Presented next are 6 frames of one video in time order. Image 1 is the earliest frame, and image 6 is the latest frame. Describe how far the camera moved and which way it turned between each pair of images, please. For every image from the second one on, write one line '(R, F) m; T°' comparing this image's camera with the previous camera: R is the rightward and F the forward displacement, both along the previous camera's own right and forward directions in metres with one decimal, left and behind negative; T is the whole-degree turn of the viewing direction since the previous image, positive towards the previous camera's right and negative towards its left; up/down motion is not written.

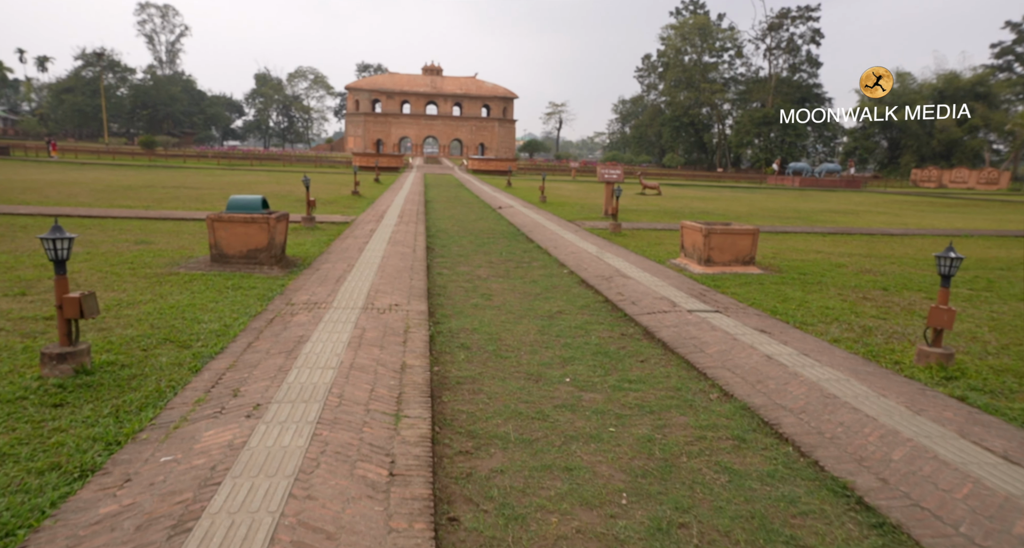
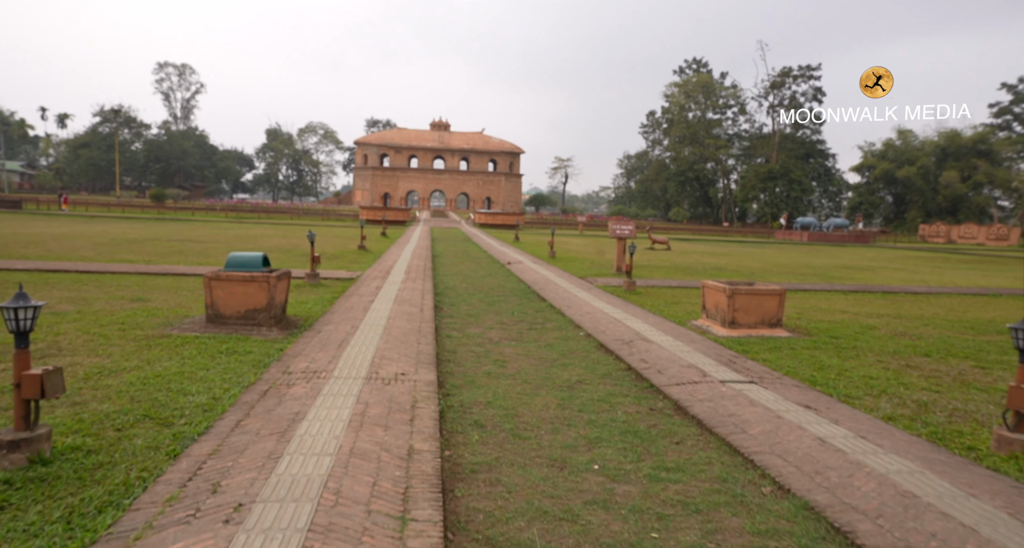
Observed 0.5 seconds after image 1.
(-0.1, +0.4) m; 0°
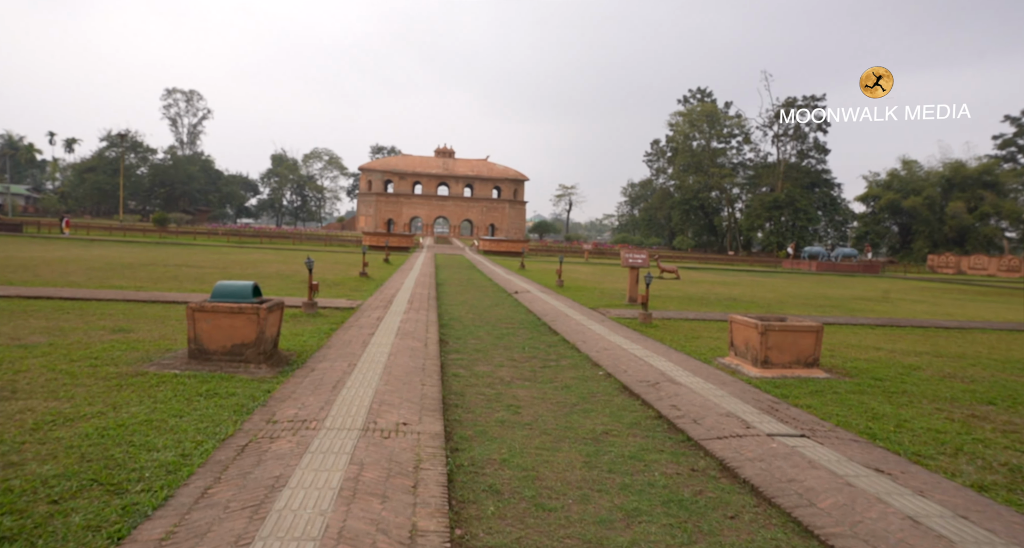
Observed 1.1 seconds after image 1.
(-0.1, +0.5) m; 0°
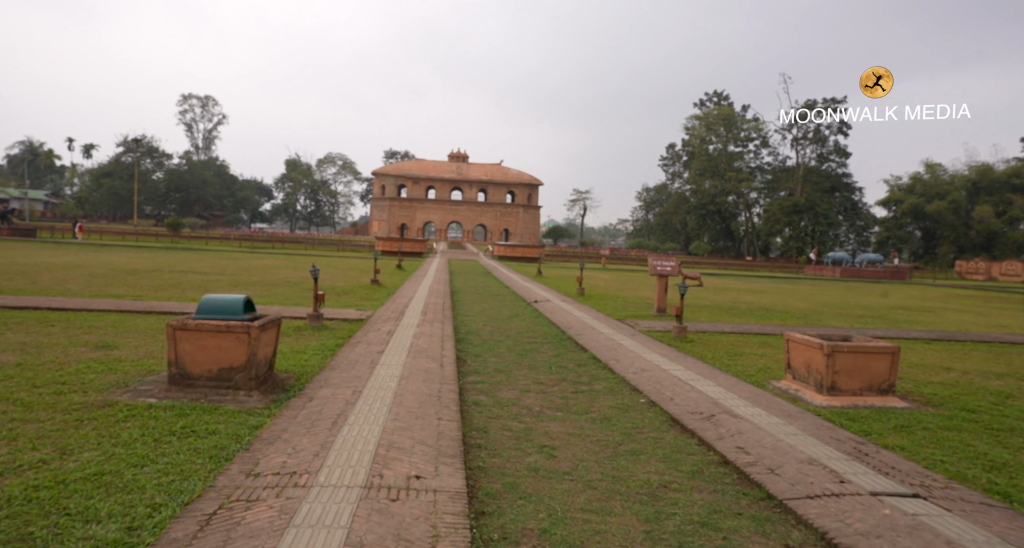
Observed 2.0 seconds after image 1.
(-0.1, +0.8) m; -1°
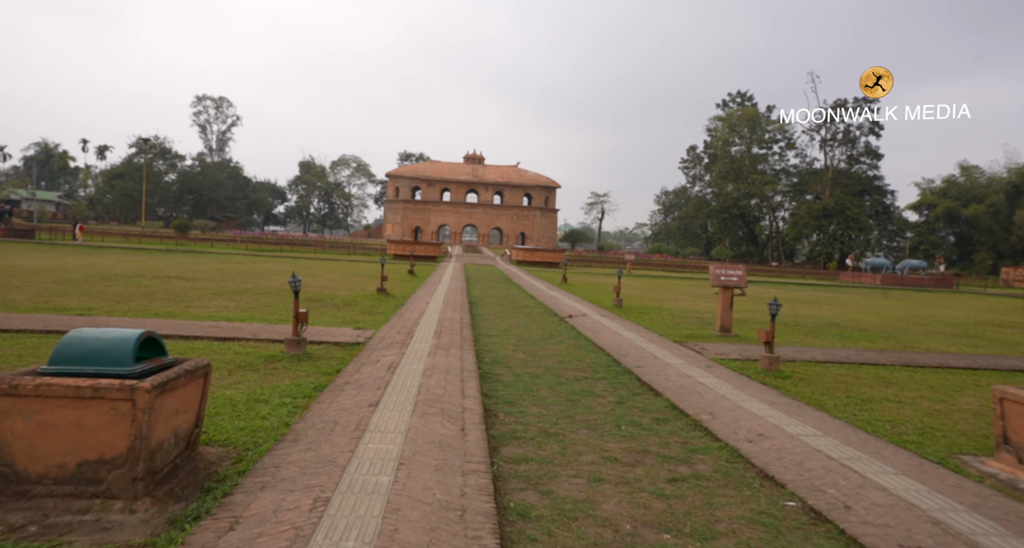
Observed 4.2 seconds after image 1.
(-0.3, +2.0) m; -1°
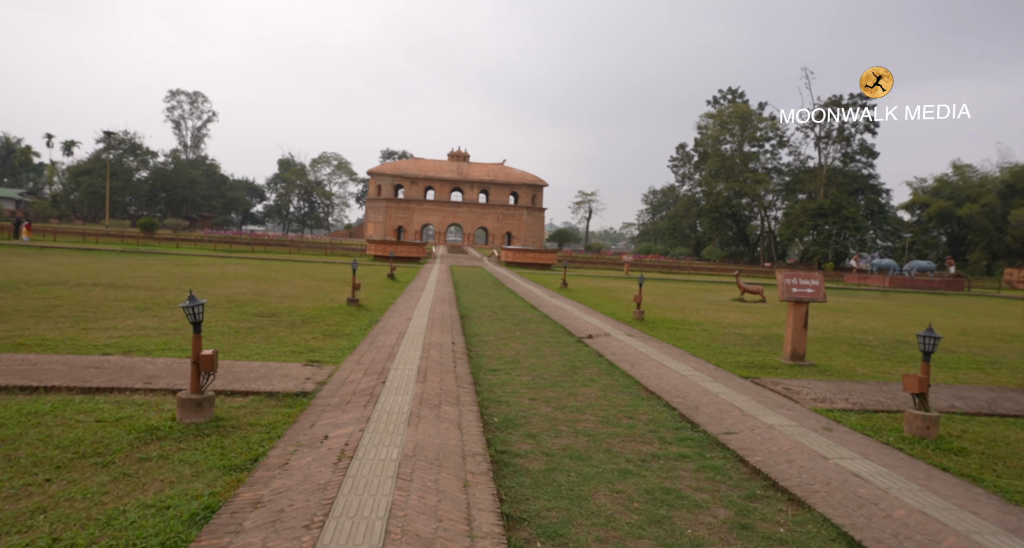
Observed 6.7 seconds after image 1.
(-0.3, +2.4) m; +2°
